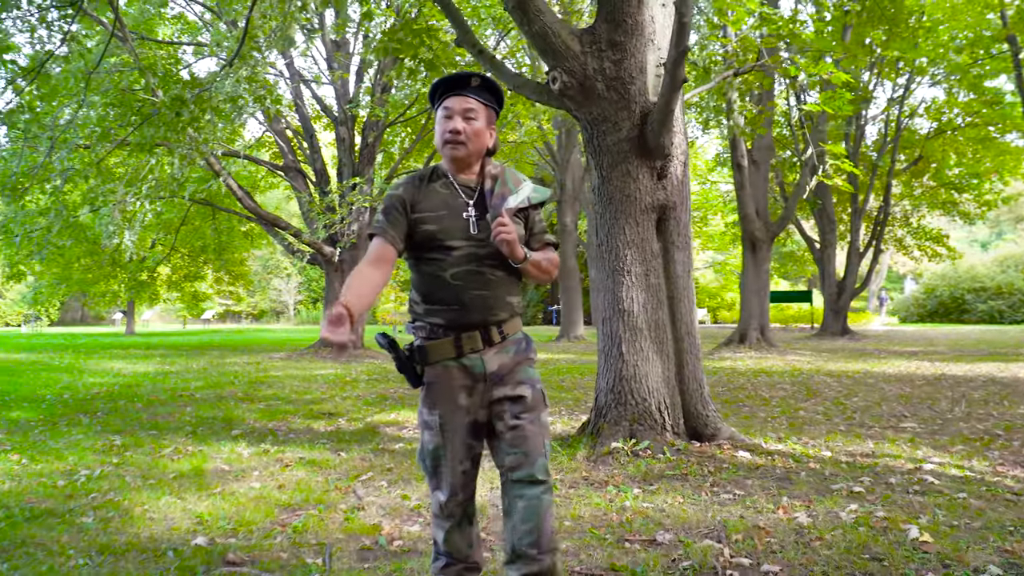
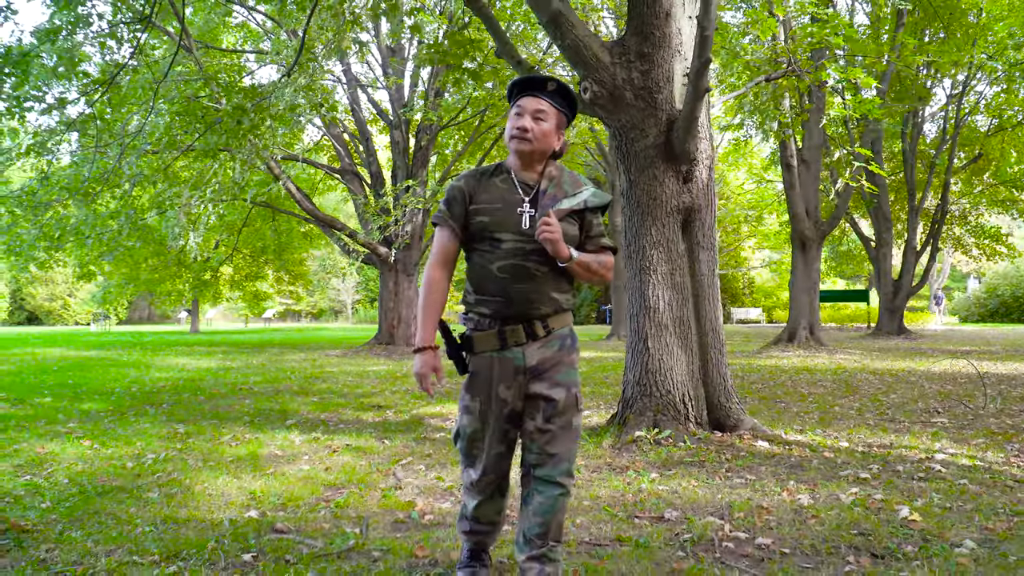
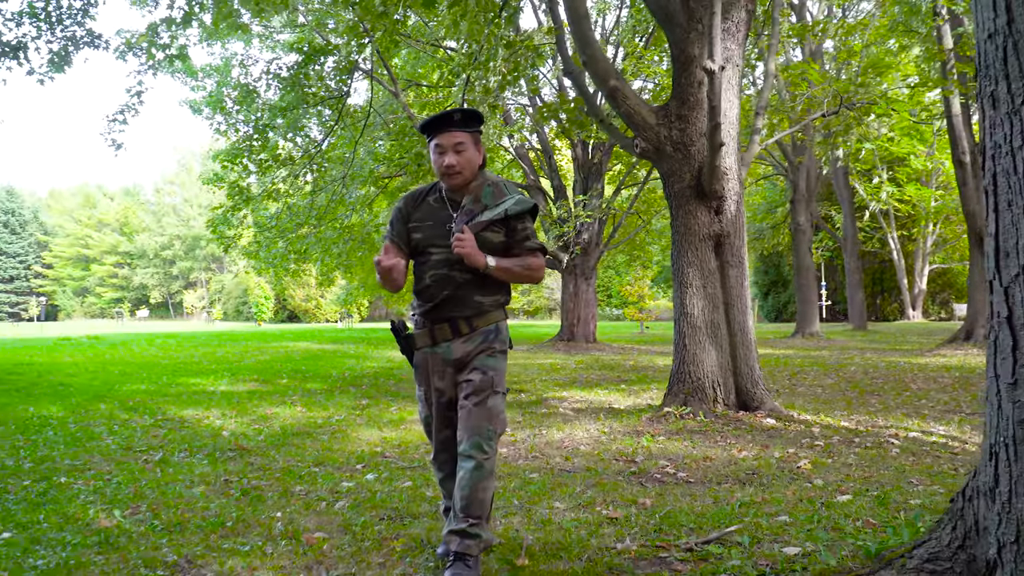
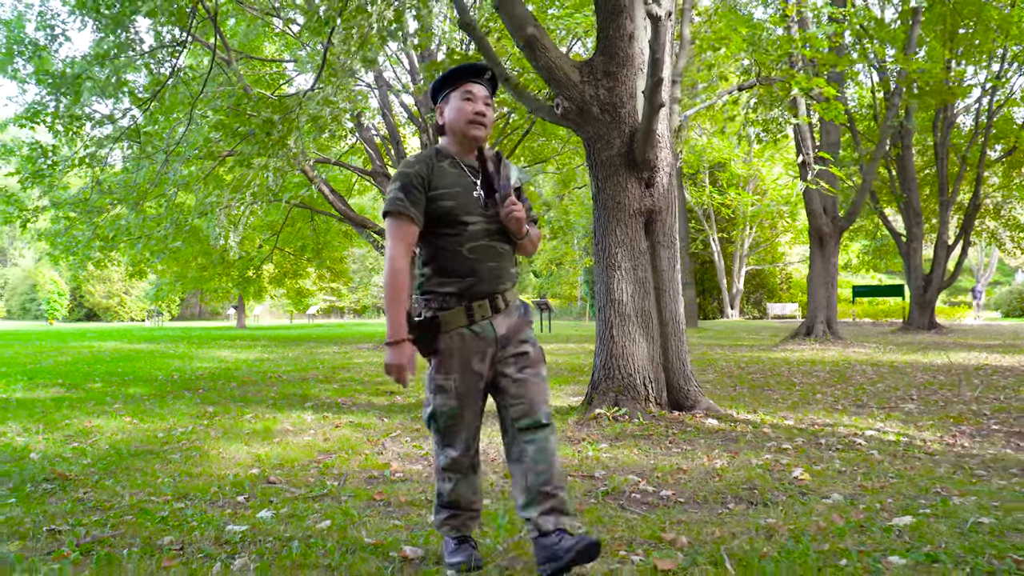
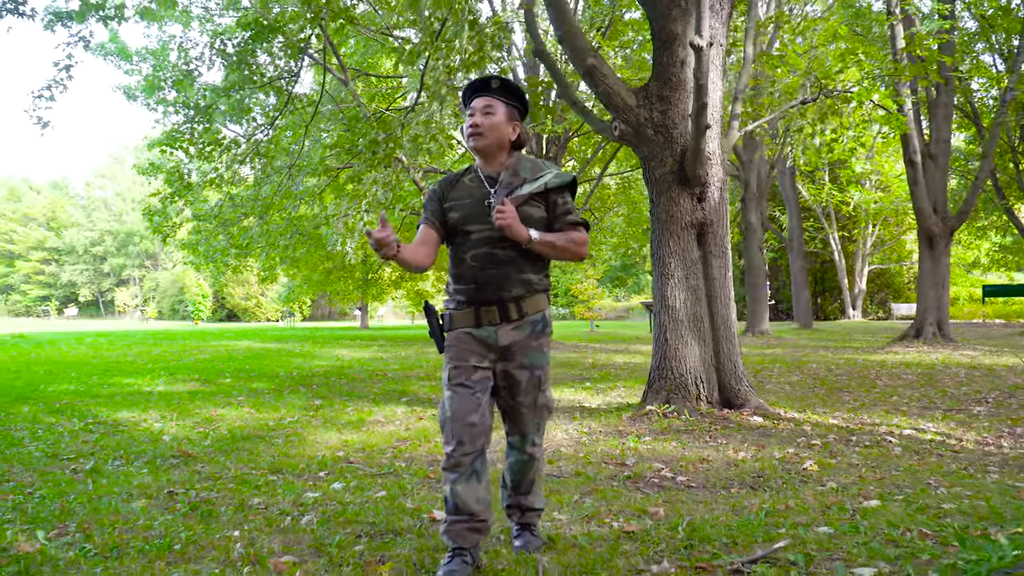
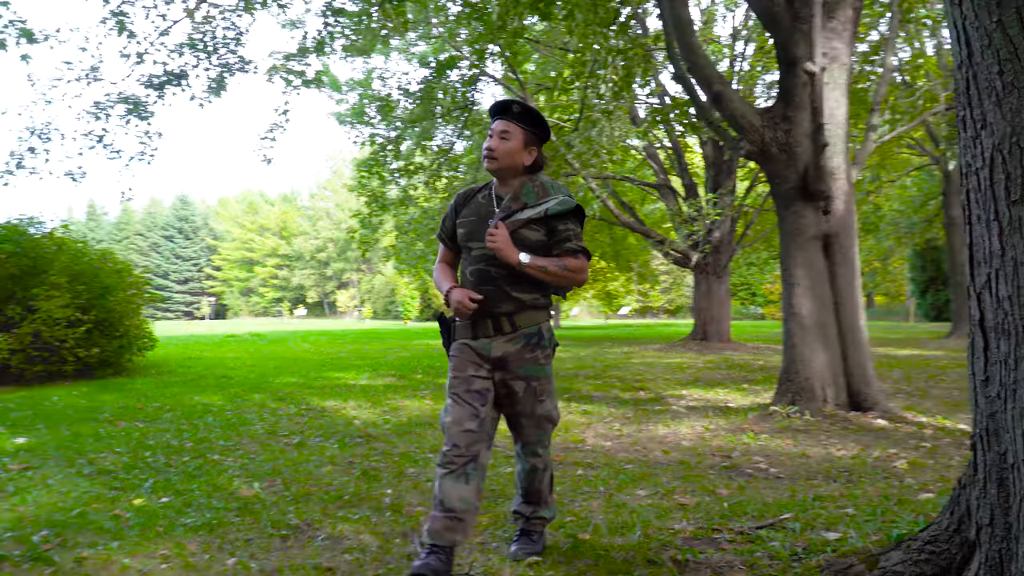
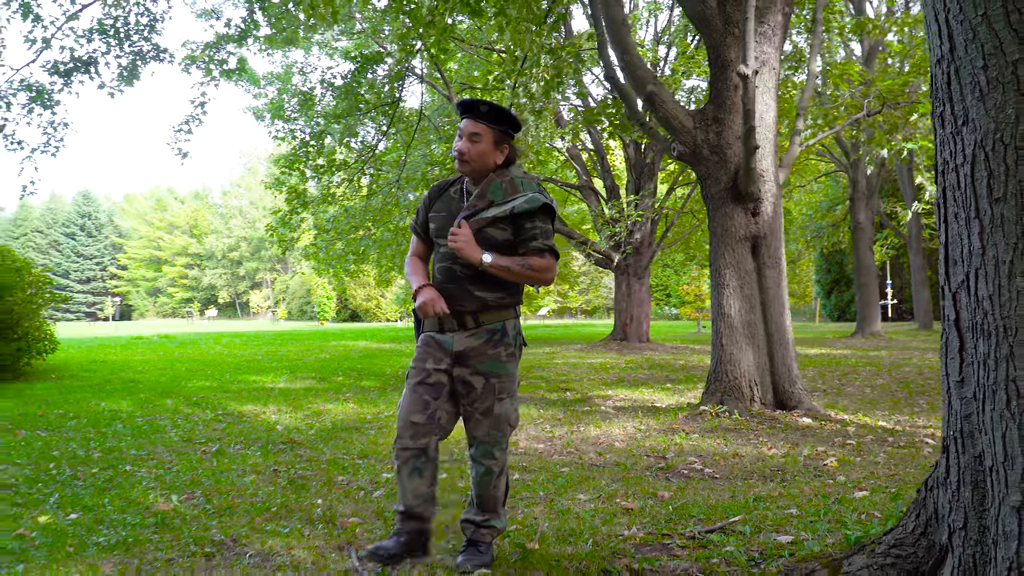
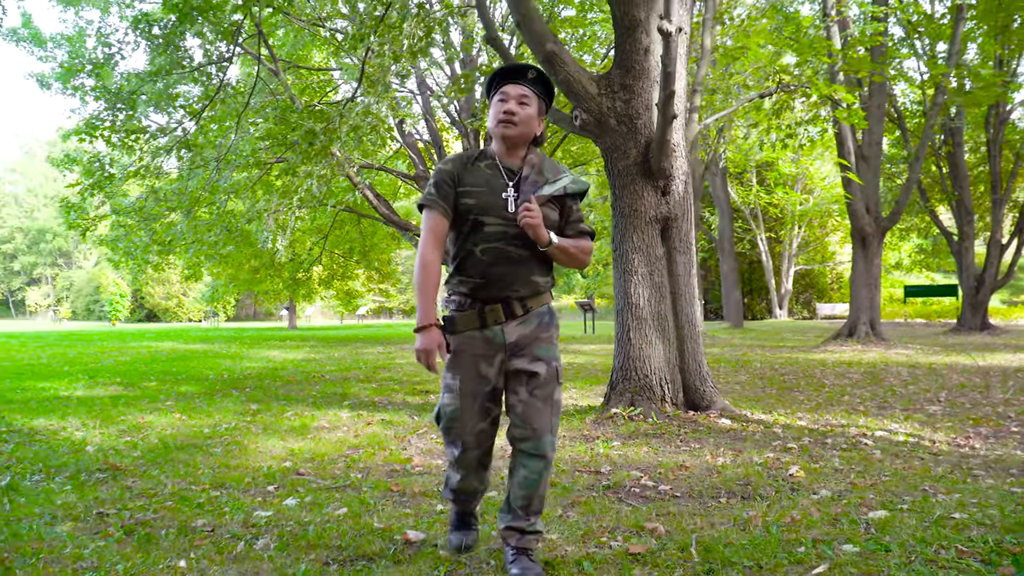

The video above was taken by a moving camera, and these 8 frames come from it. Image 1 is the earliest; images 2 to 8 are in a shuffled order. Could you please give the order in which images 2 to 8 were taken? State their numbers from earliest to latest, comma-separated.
2, 4, 8, 5, 3, 7, 6
